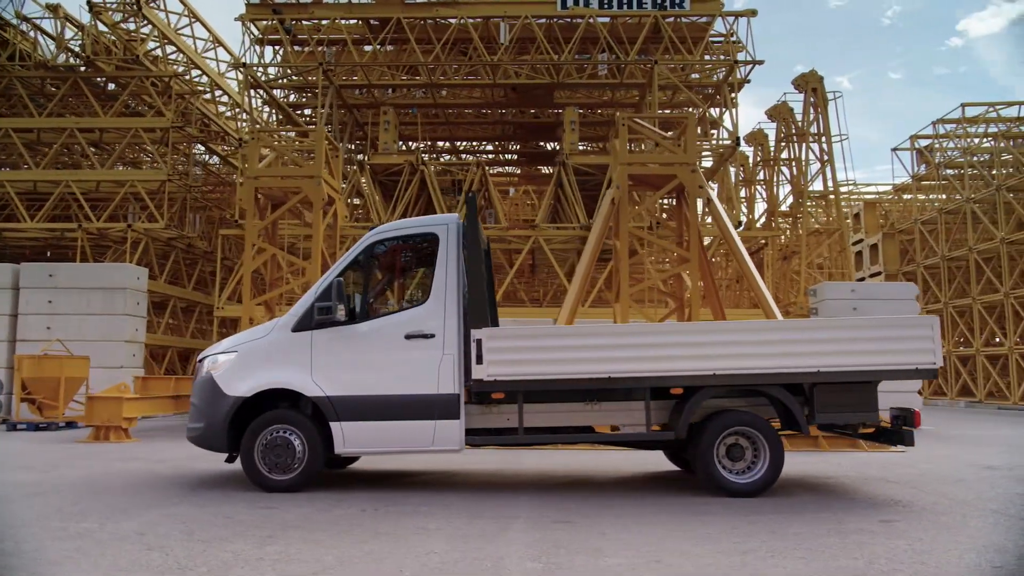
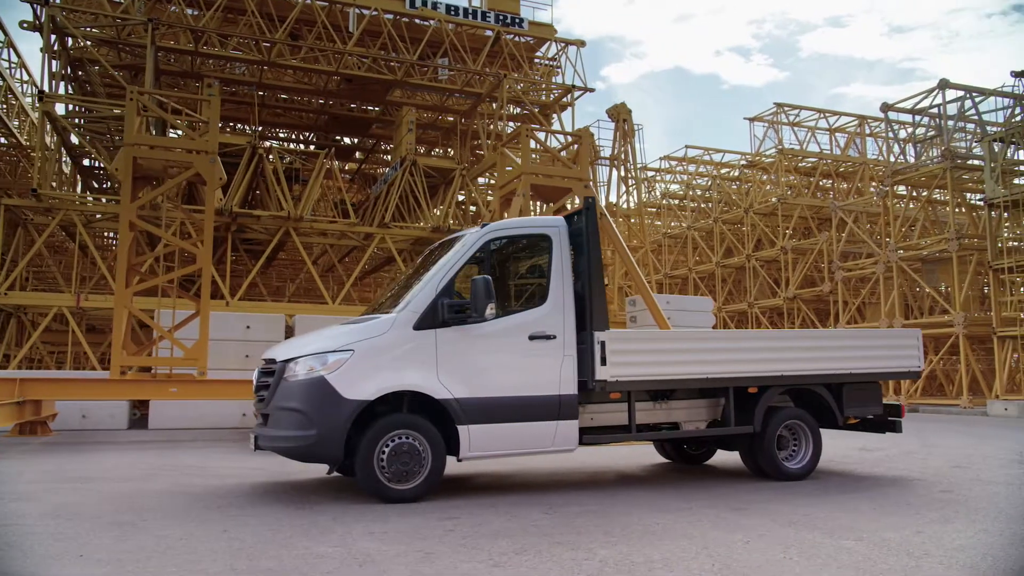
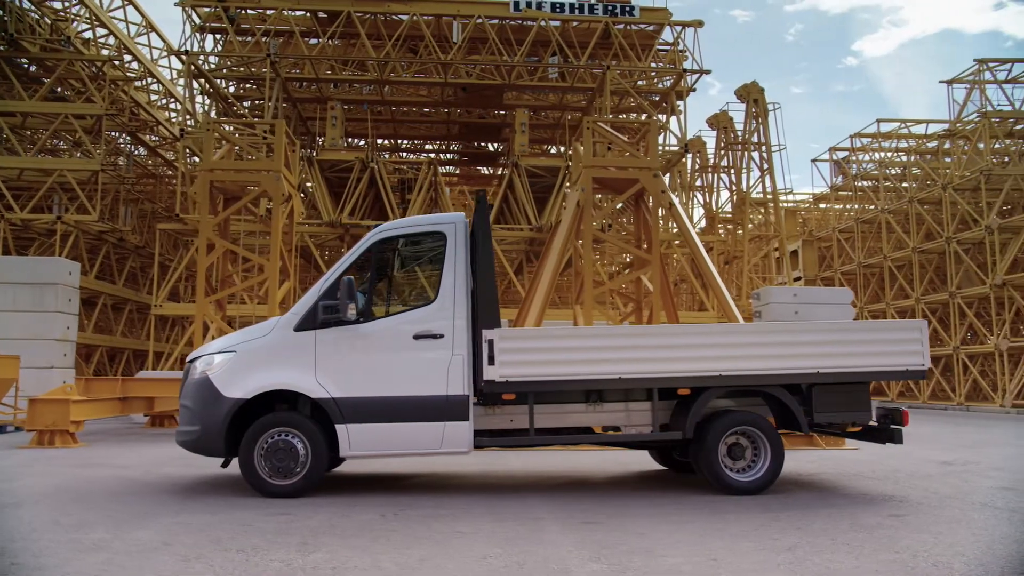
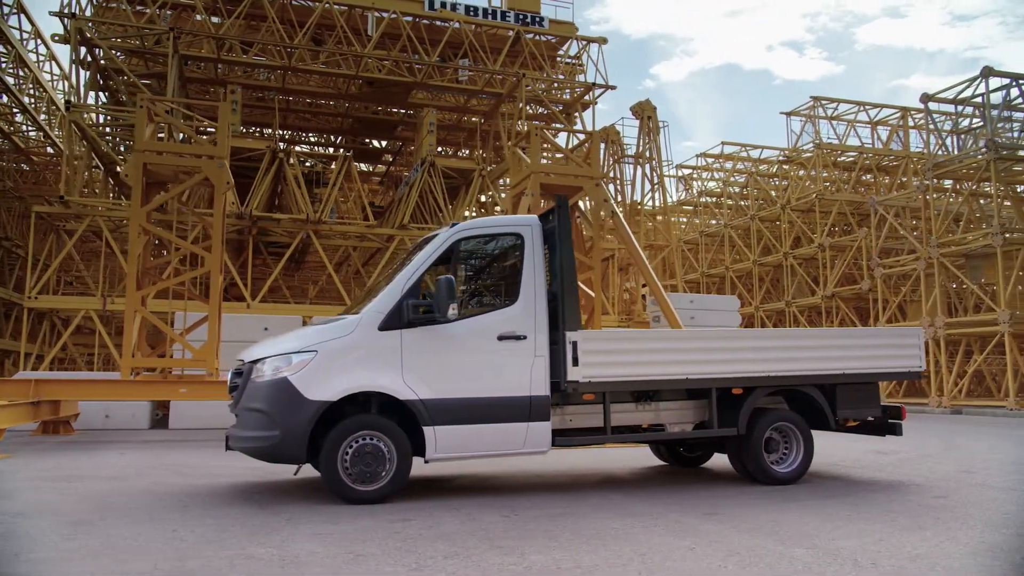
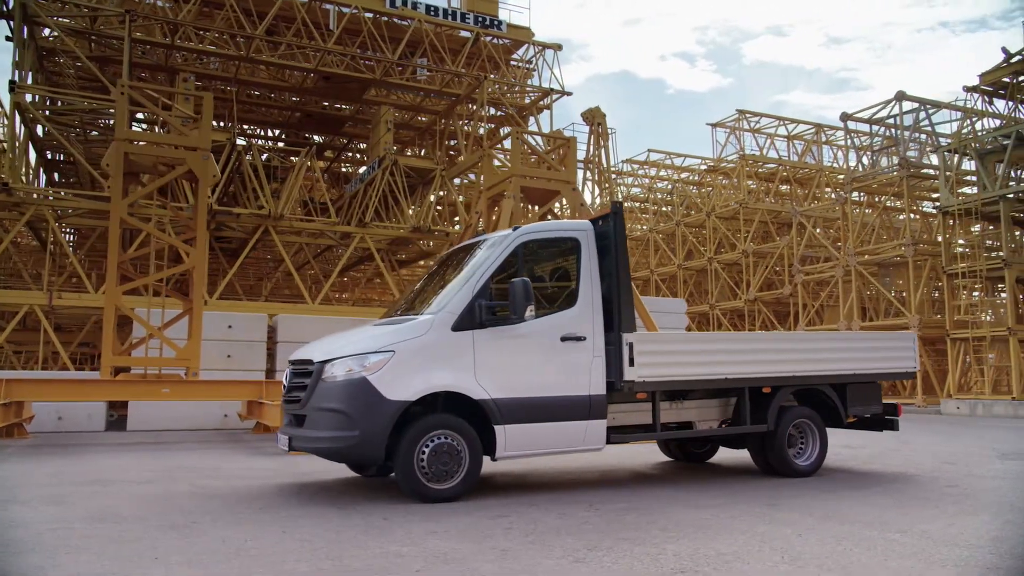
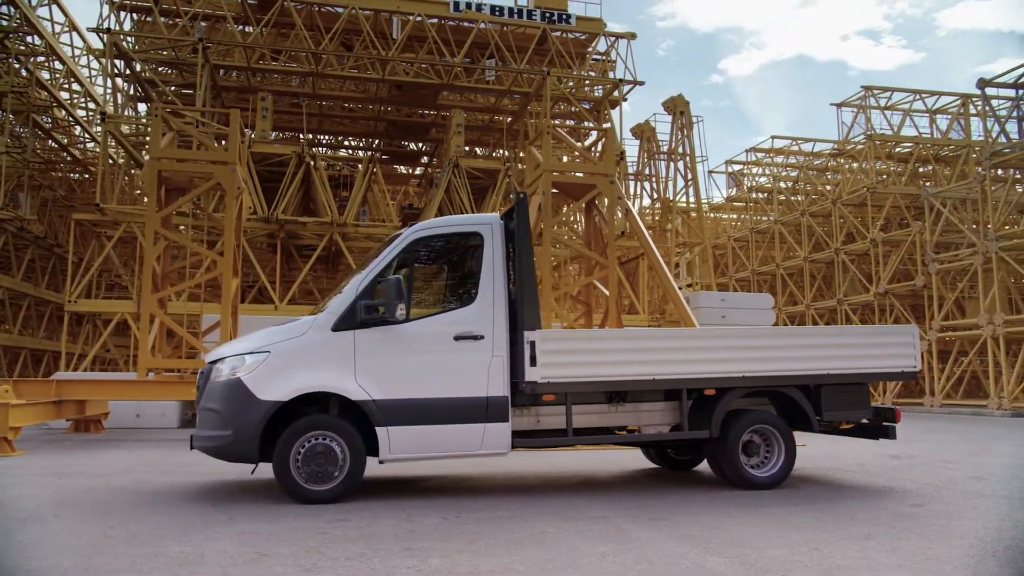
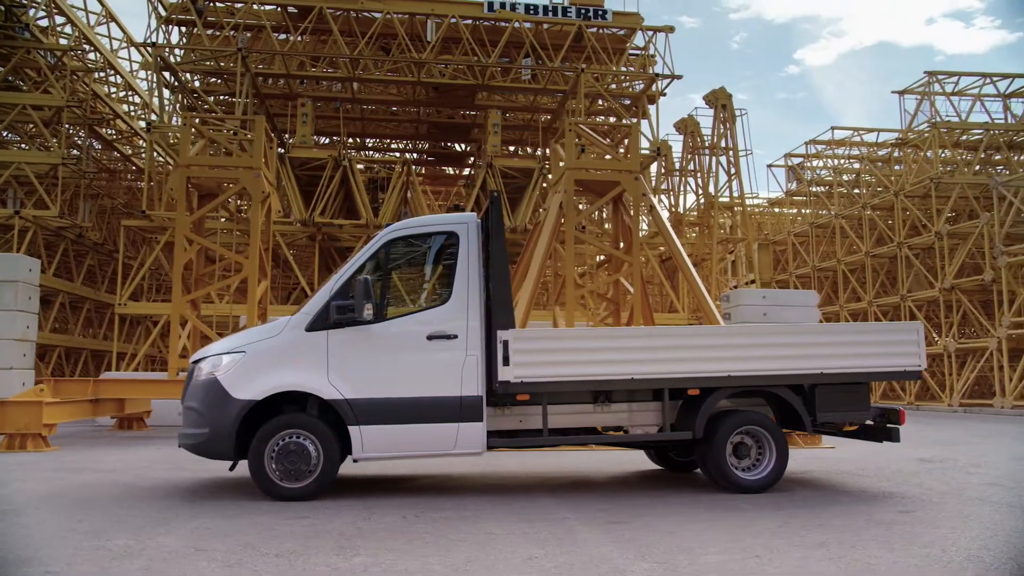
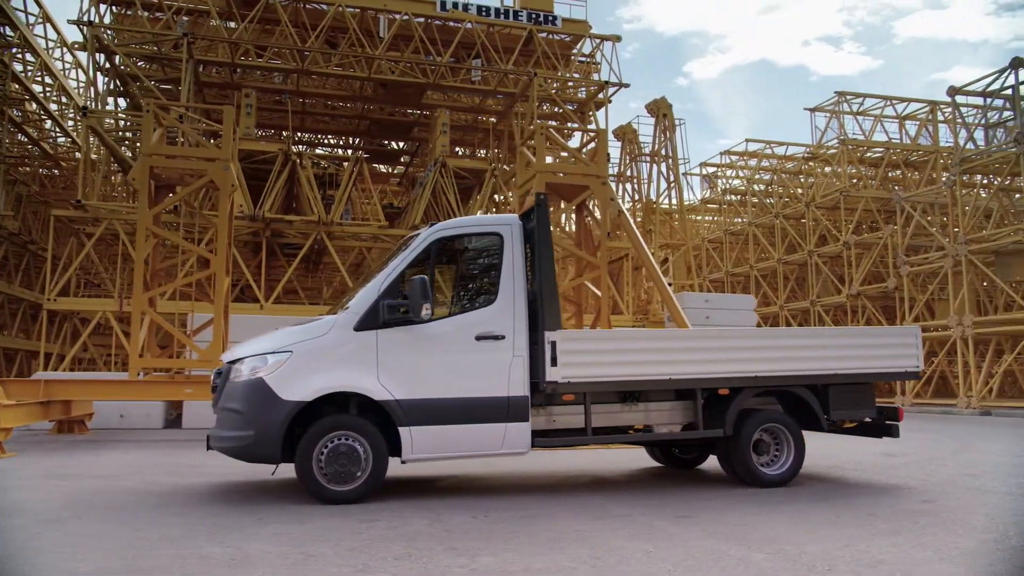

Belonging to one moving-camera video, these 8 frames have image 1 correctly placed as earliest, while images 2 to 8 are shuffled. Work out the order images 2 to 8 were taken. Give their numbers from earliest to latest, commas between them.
3, 7, 6, 8, 4, 2, 5
